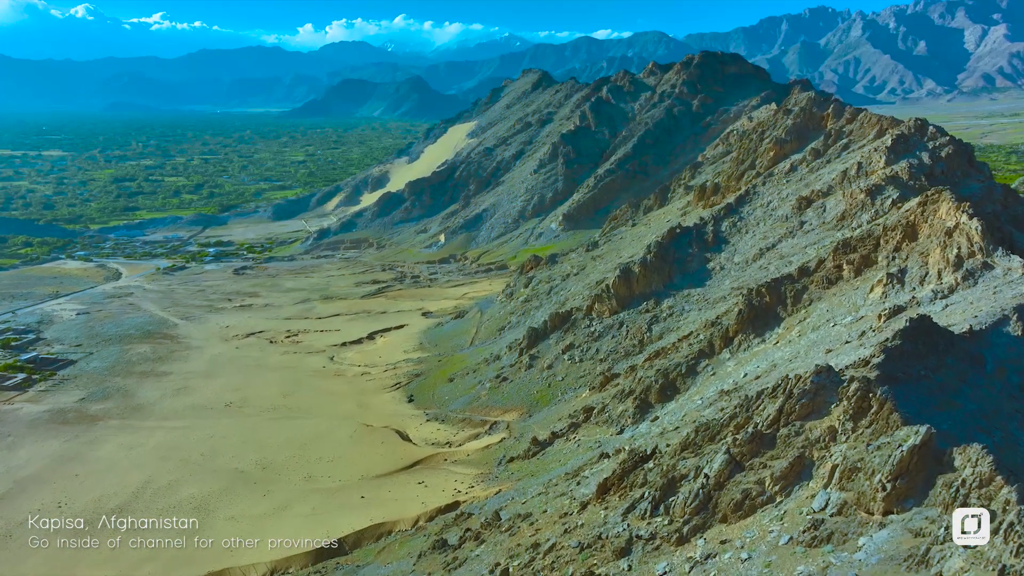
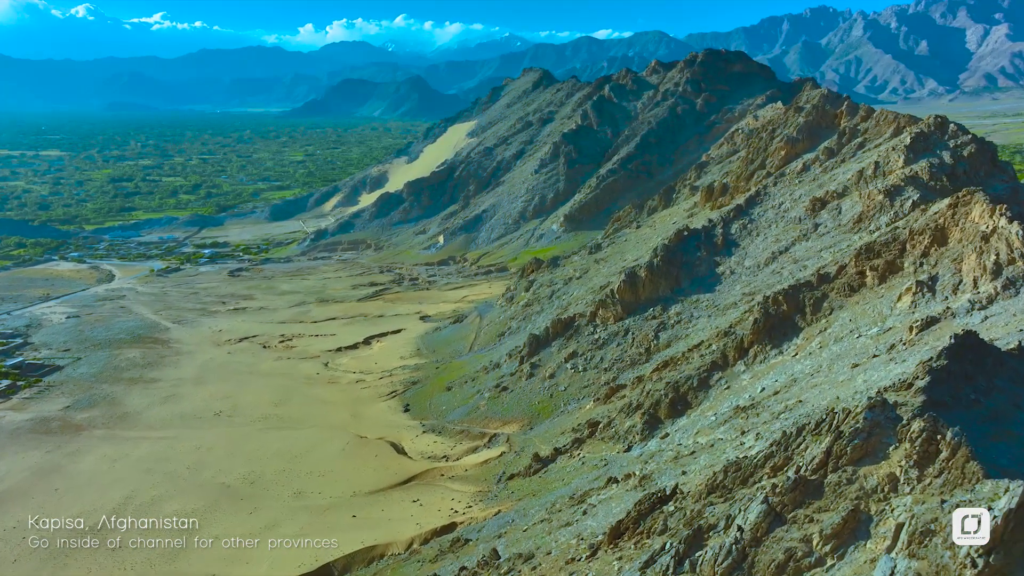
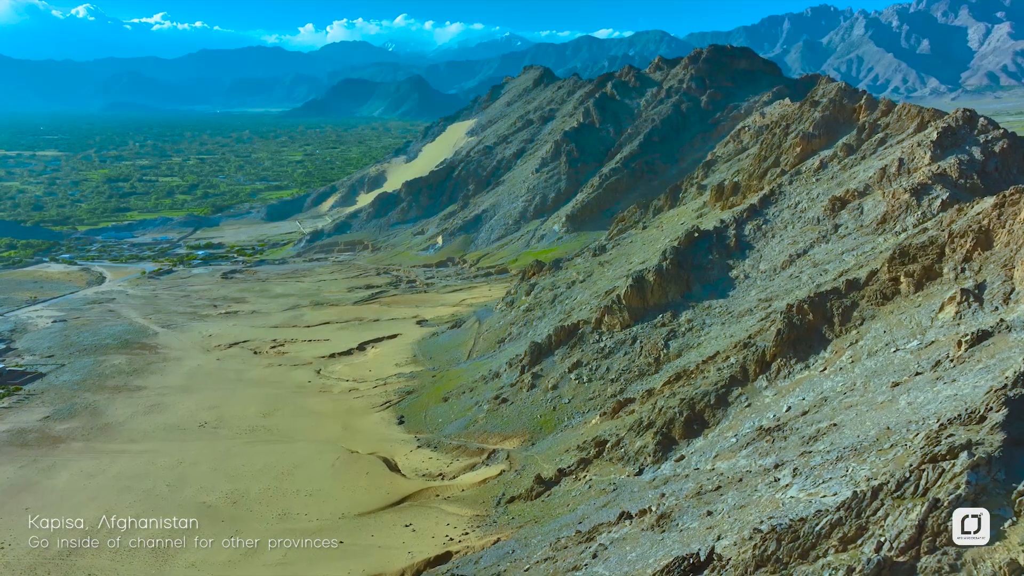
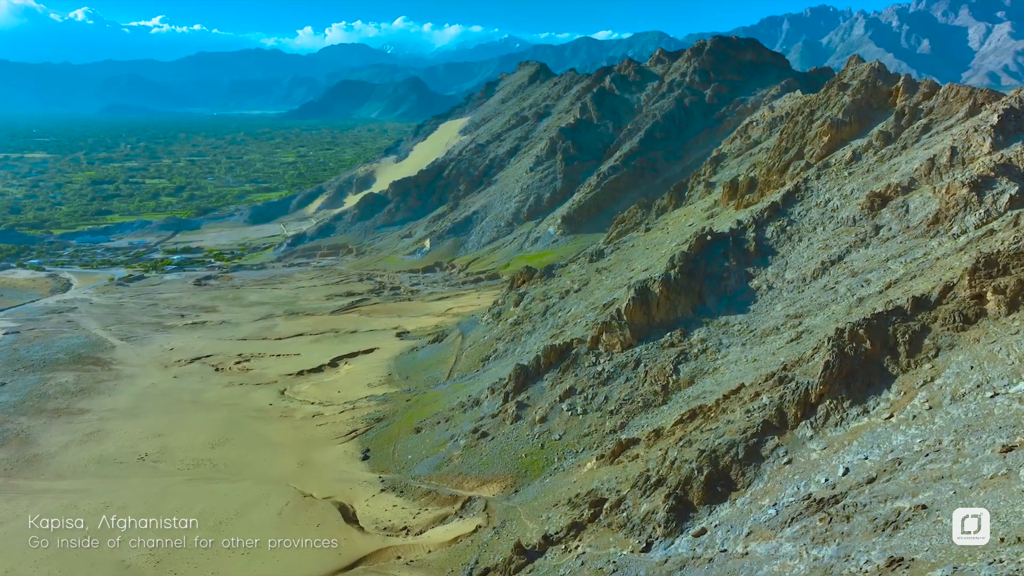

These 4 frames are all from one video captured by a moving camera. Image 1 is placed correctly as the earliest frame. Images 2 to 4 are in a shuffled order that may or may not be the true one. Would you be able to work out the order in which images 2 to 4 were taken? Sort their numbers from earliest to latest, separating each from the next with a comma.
2, 3, 4
